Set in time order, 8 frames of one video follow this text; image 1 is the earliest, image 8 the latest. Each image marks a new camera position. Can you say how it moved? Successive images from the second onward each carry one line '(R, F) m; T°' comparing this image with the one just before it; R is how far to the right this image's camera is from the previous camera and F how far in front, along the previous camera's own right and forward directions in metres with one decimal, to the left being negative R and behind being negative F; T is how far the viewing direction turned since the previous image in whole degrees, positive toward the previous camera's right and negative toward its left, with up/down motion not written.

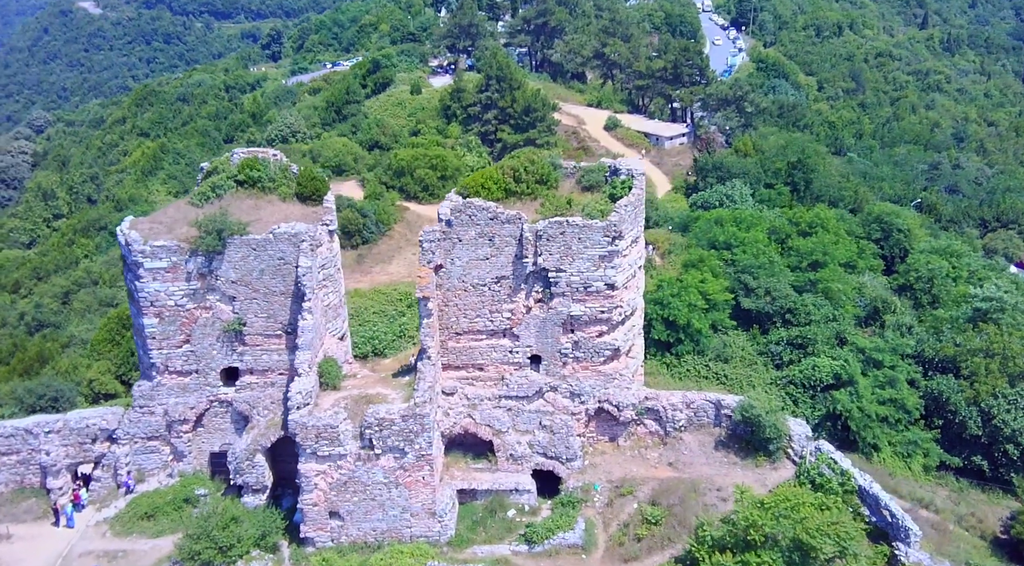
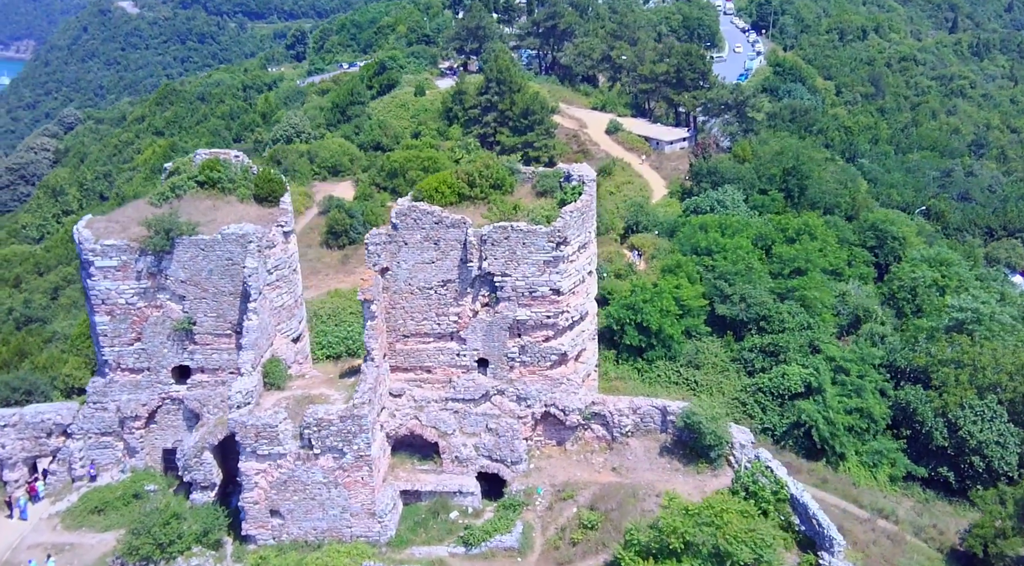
(+1.5, -0.1) m; -2°
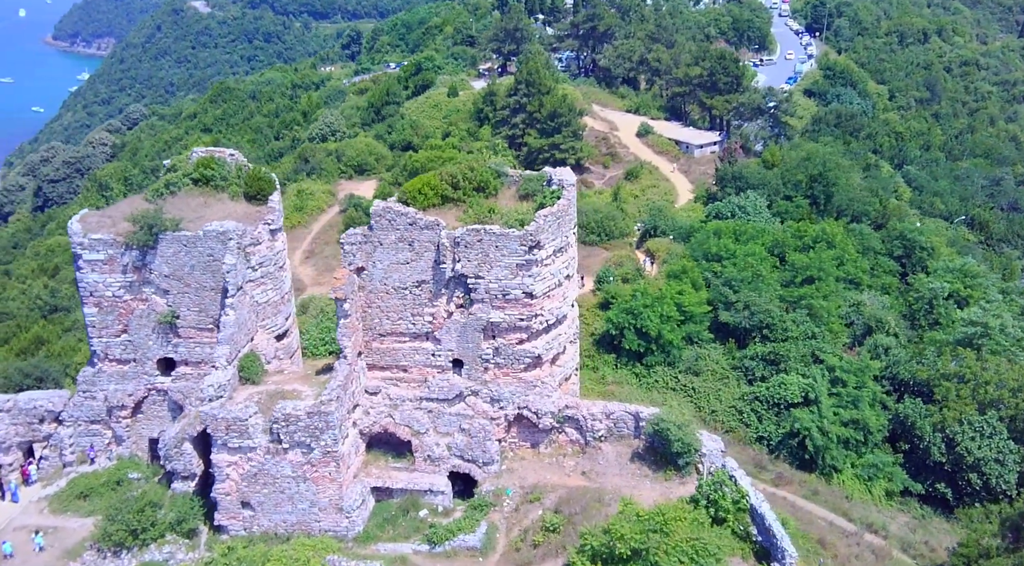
(+1.5, -0.1) m; -3°
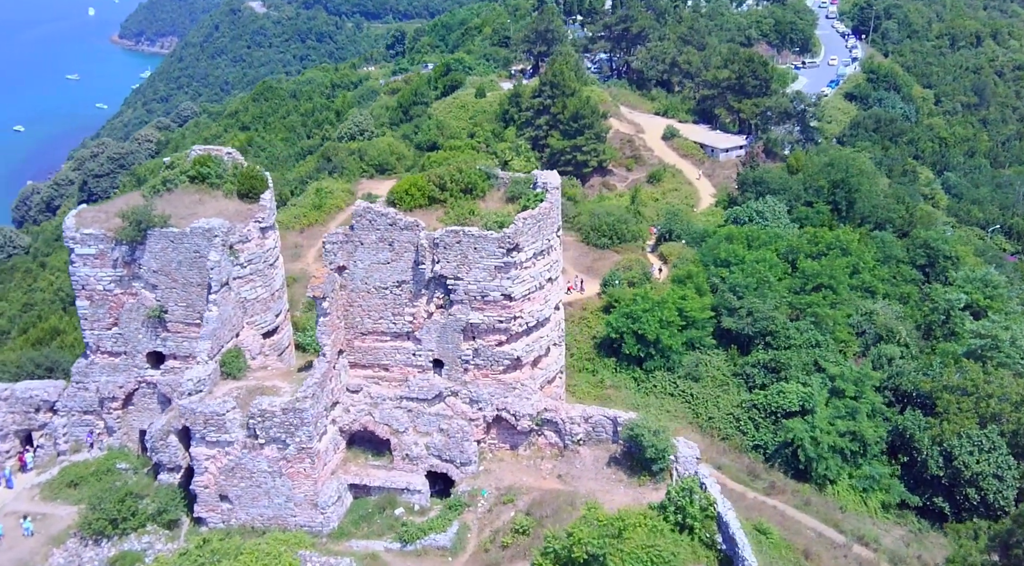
(+1.3, 0.0) m; -3°
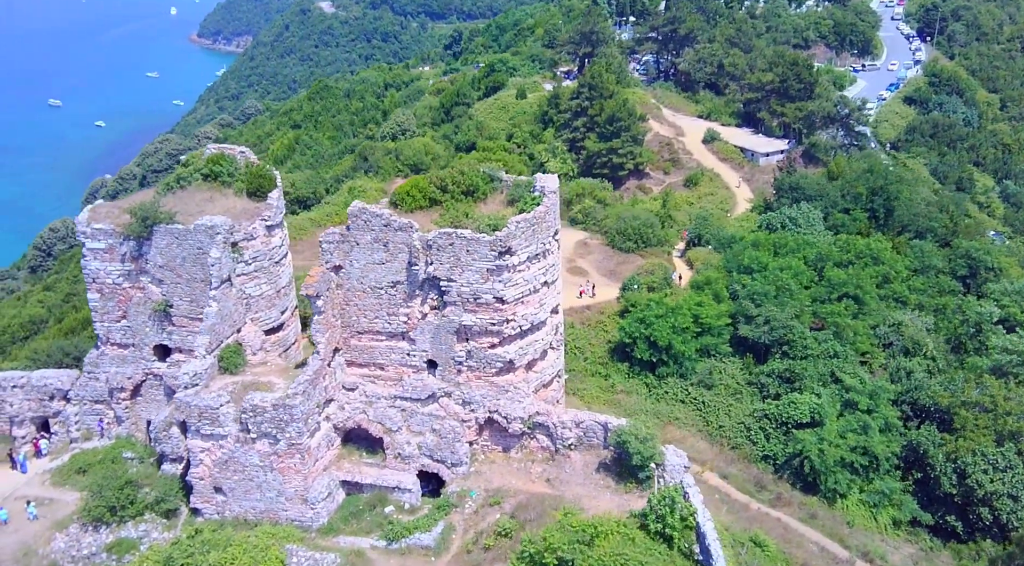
(+1.3, 0.0) m; -4°
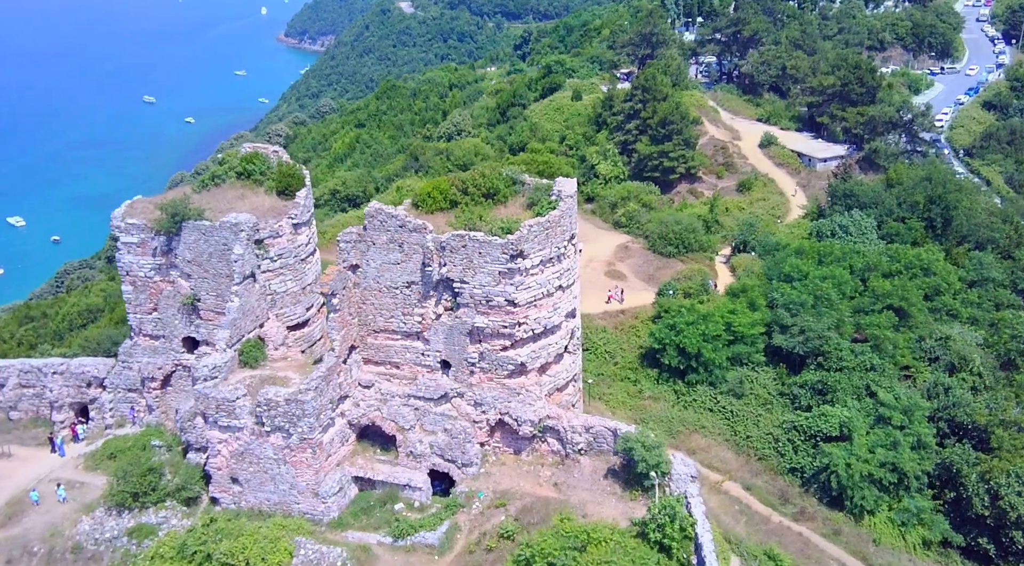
(+1.1, 0.0) m; -4°
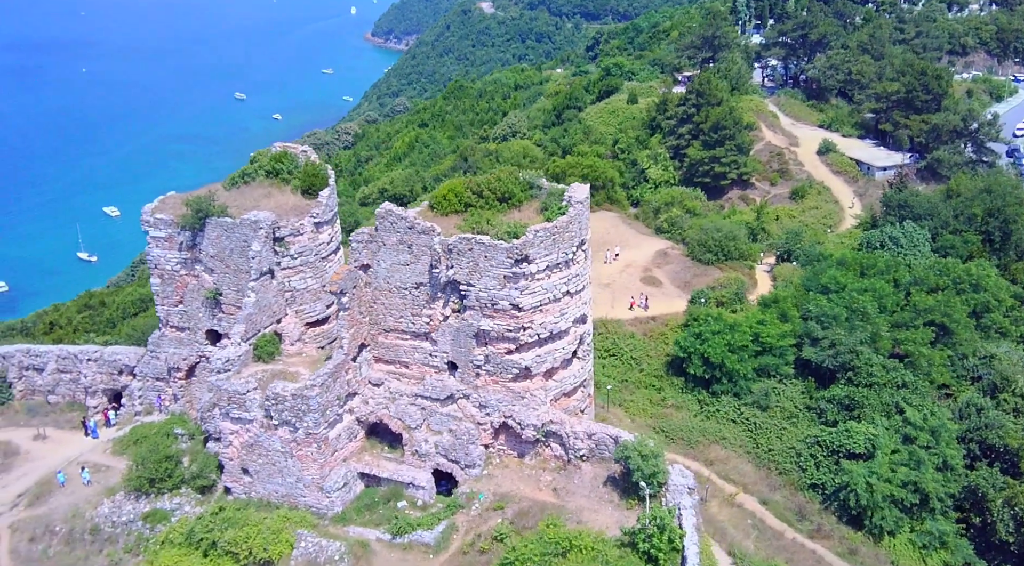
(+1.3, 0.0) m; -4°
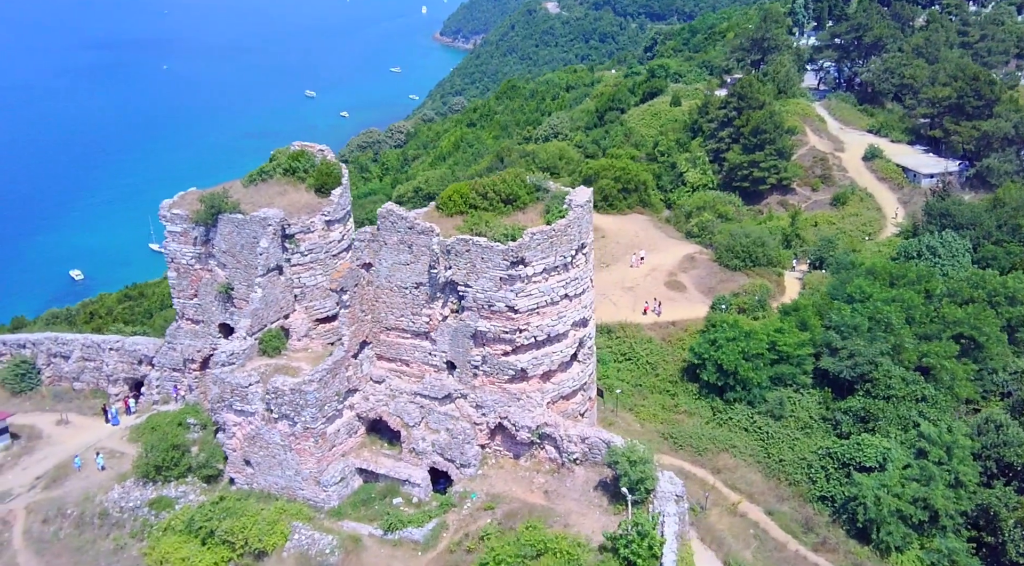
(+1.2, 0.0) m; -4°
